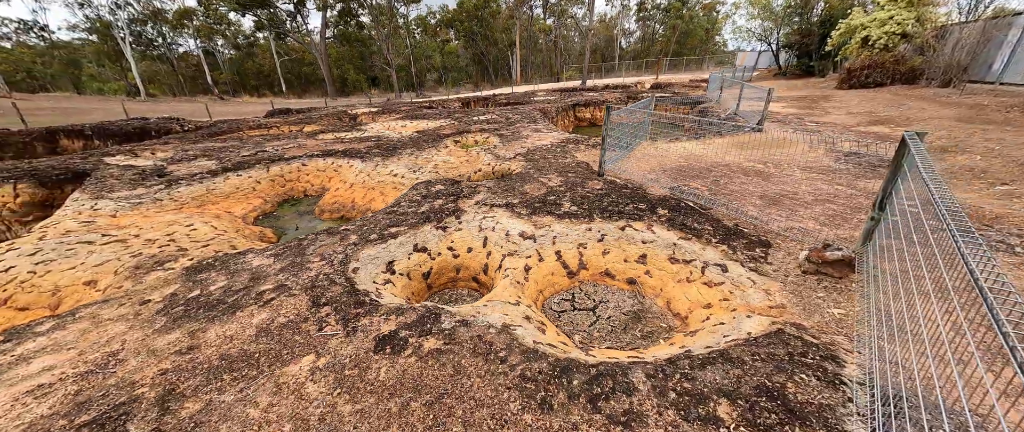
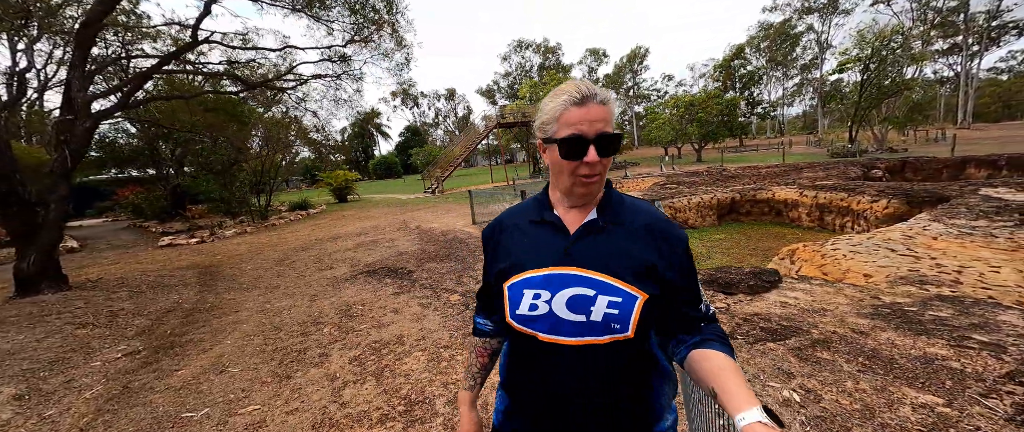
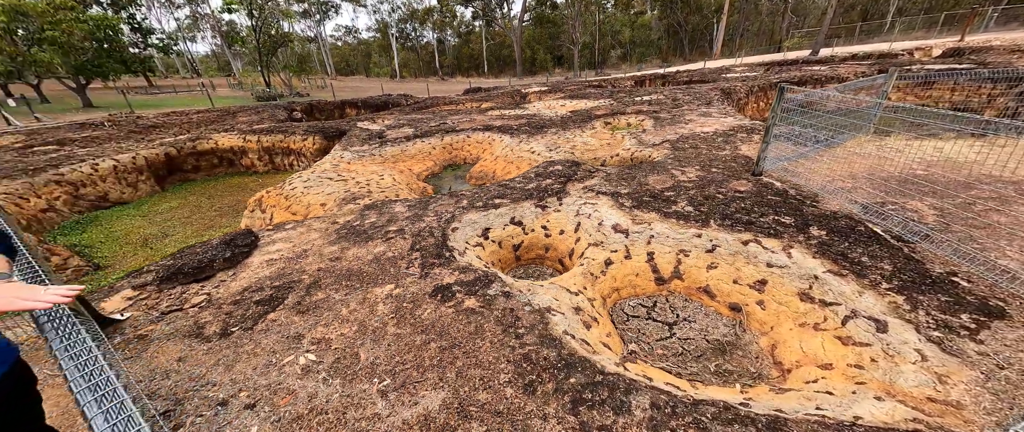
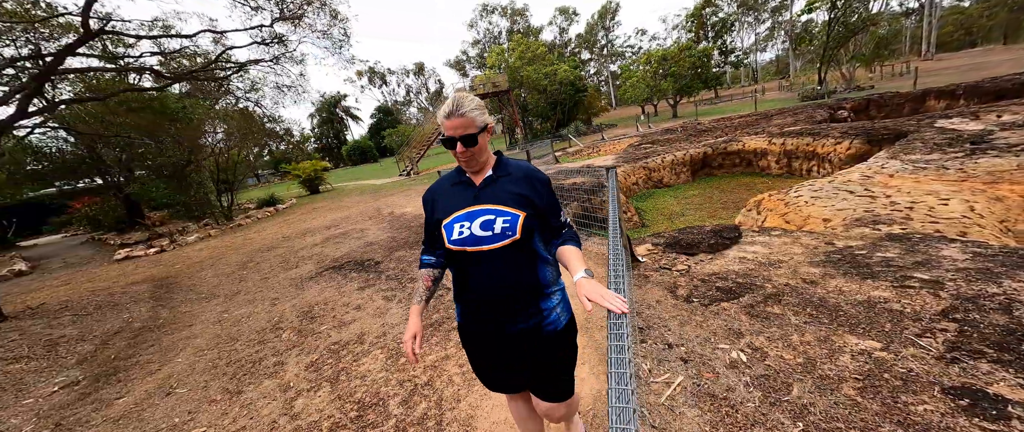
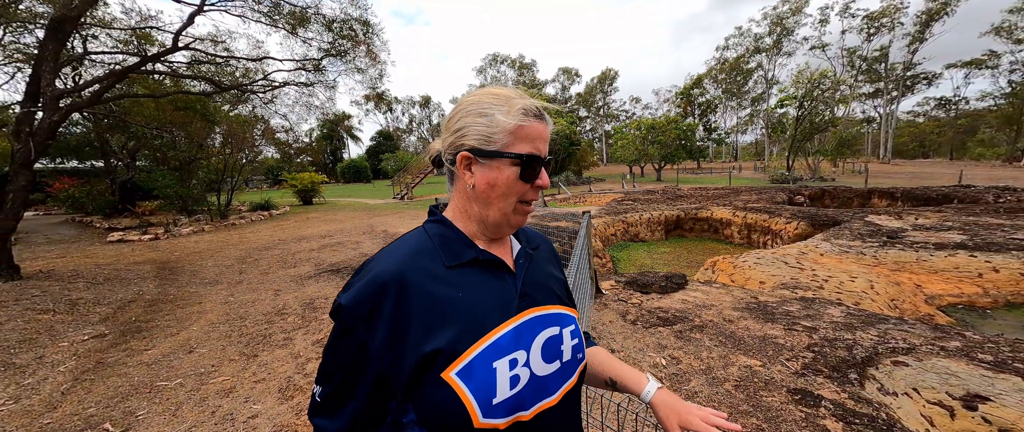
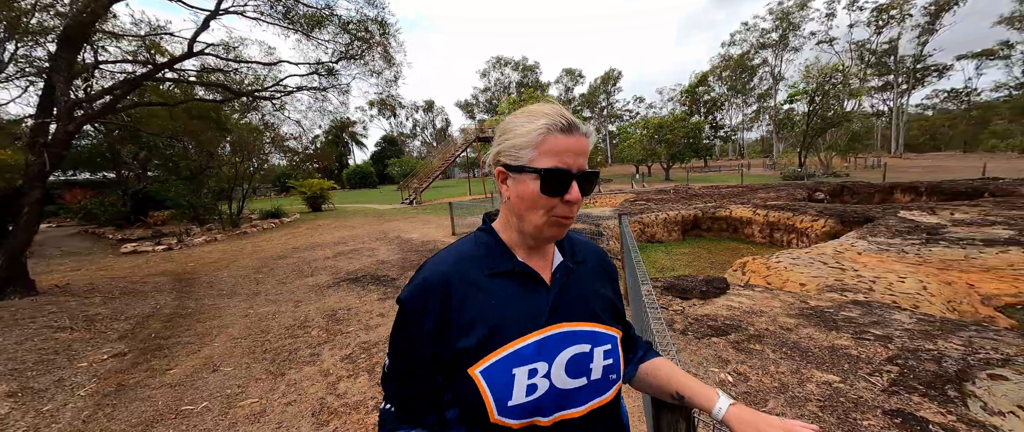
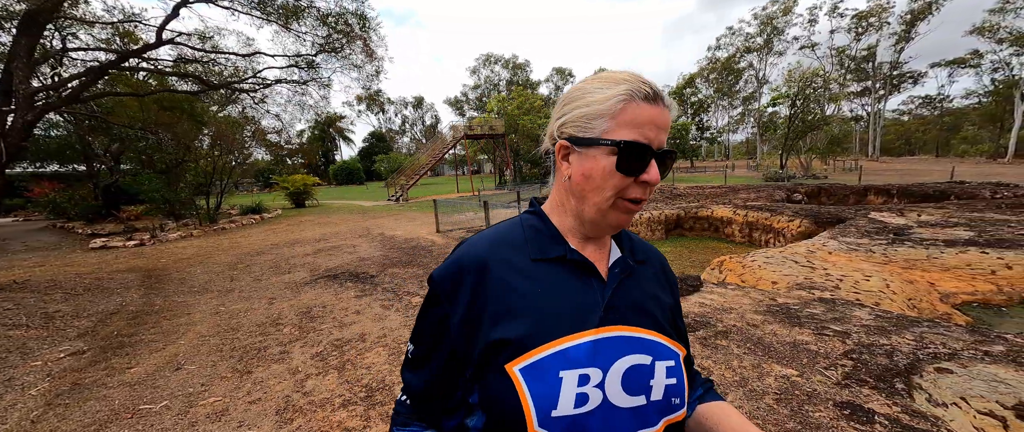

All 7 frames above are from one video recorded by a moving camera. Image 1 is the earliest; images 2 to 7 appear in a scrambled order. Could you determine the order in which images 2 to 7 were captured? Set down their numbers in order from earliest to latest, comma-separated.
3, 4, 2, 6, 7, 5
